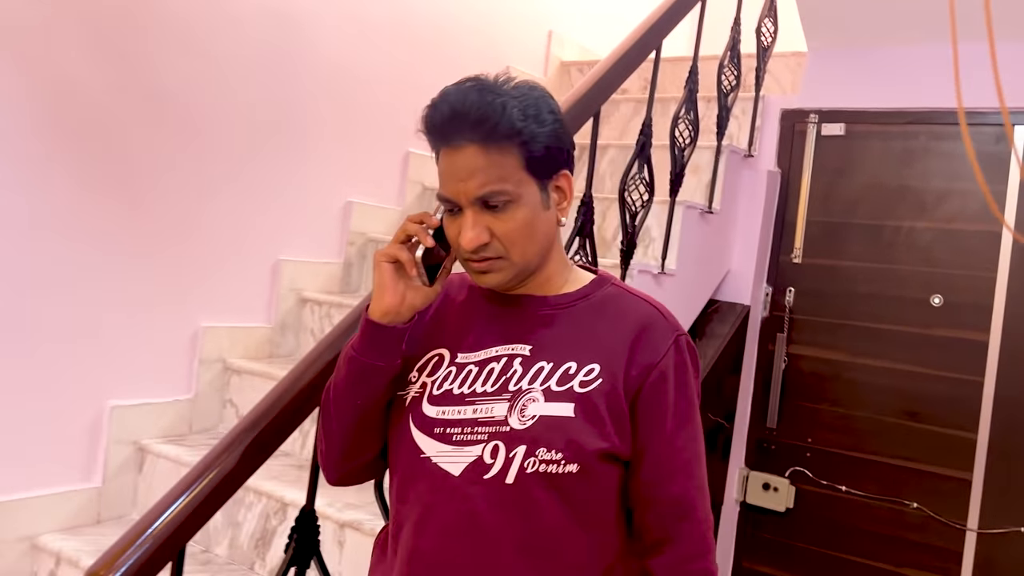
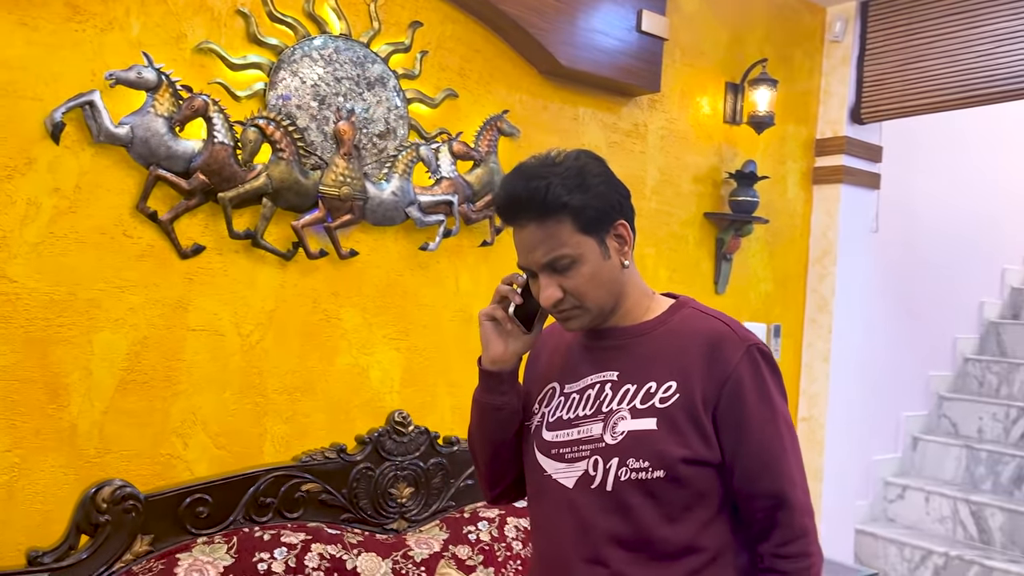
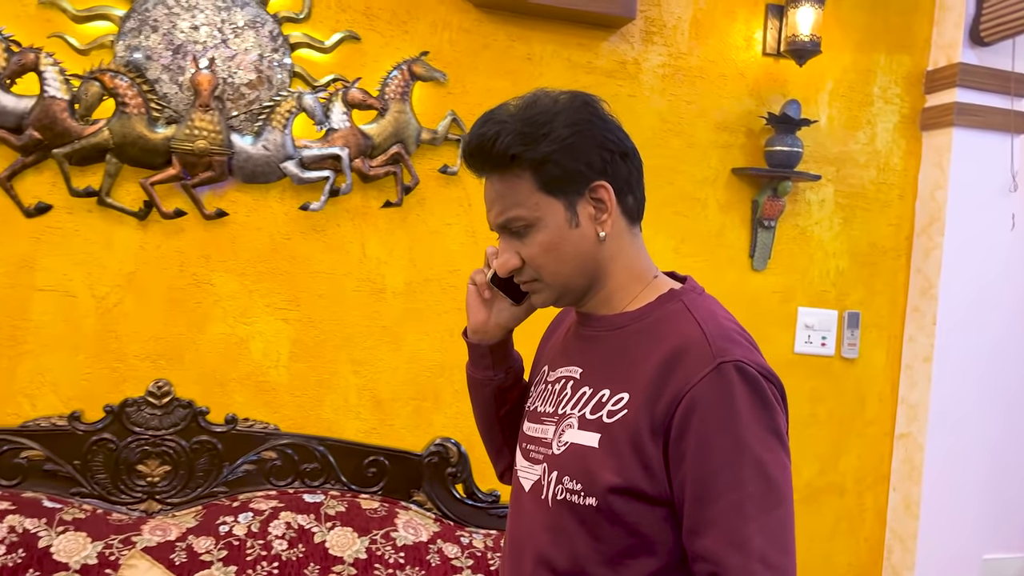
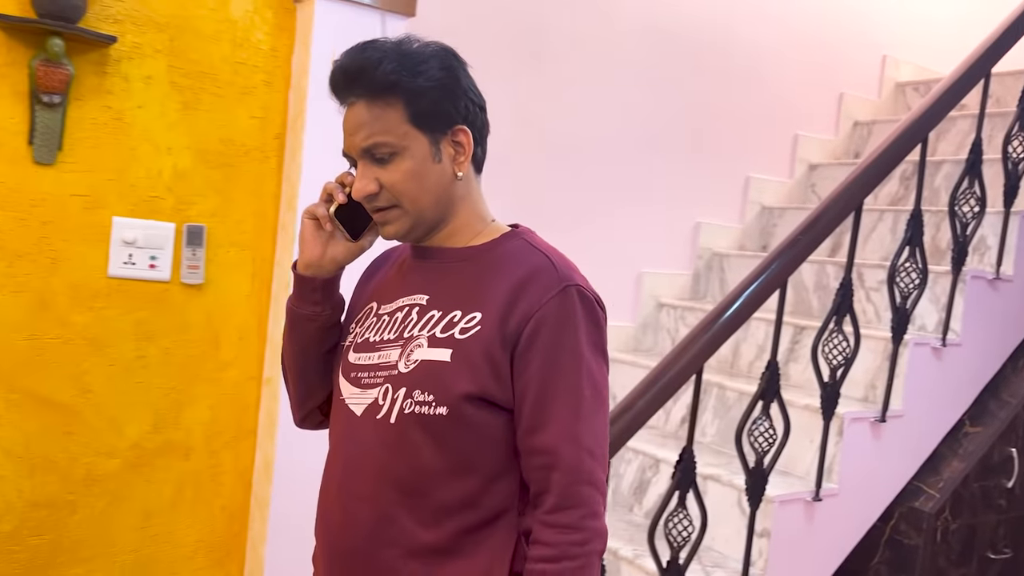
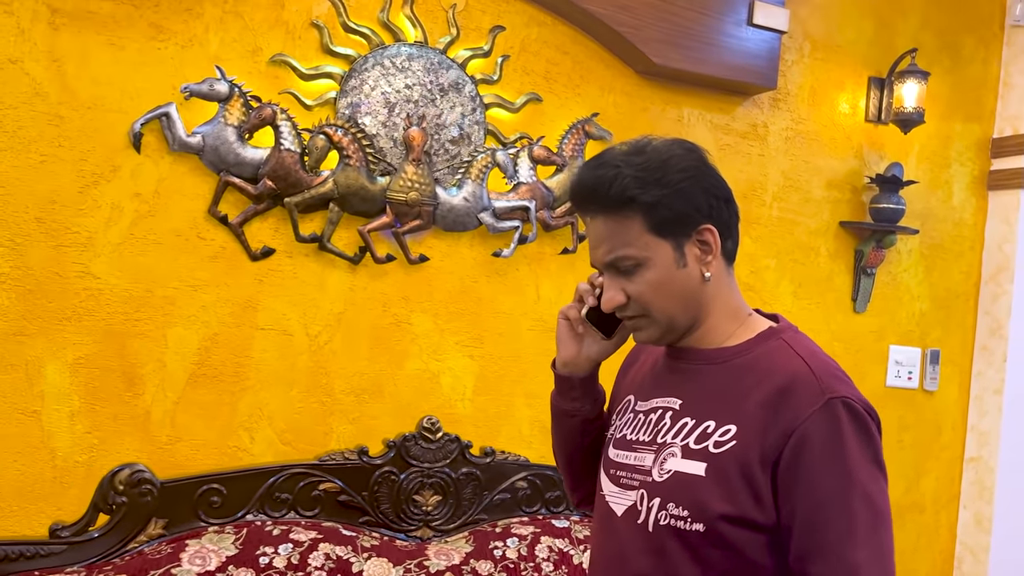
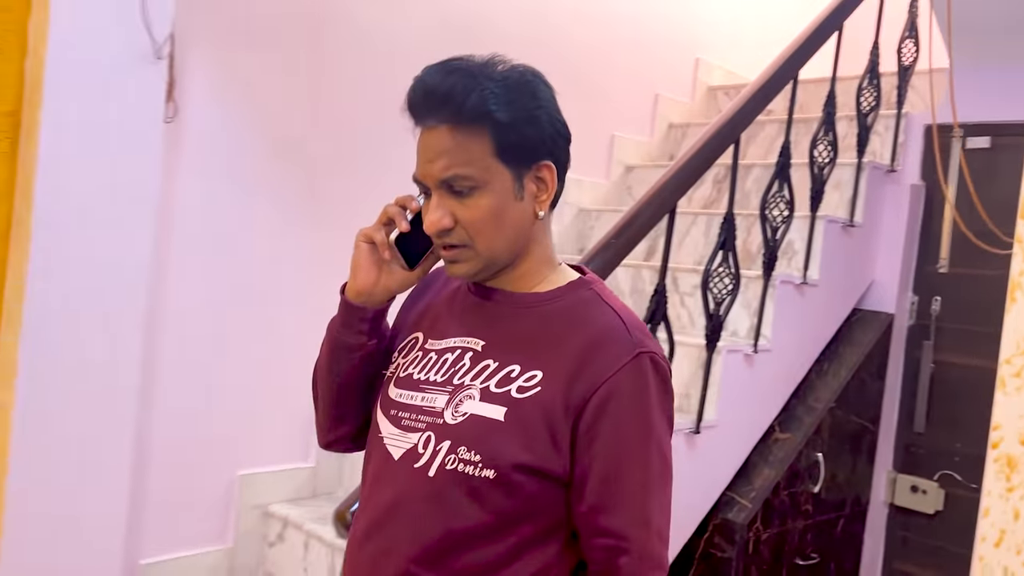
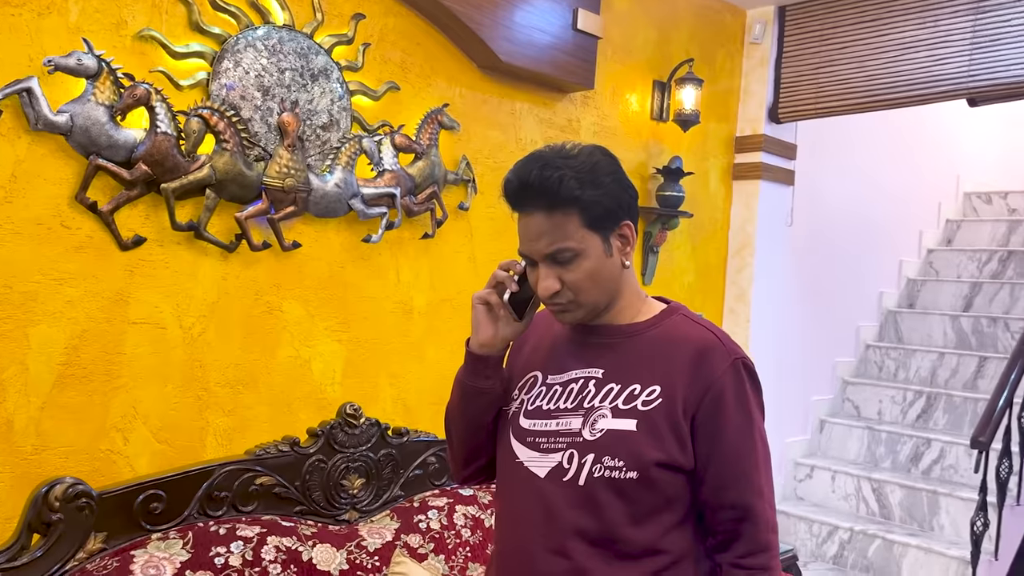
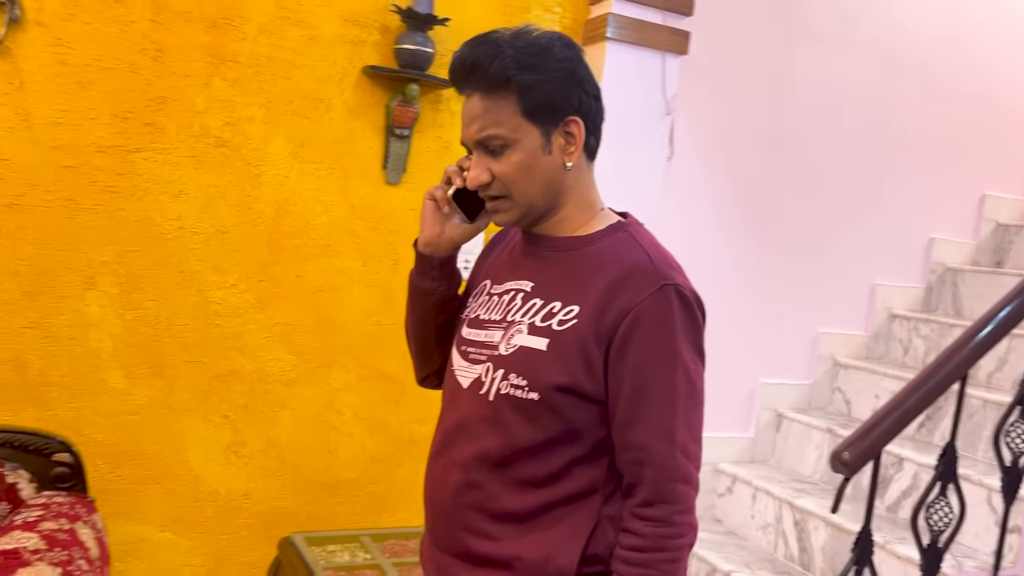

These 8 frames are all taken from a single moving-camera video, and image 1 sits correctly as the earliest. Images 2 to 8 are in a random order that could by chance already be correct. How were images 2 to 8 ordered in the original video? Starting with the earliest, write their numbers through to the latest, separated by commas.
6, 4, 8, 3, 5, 2, 7
